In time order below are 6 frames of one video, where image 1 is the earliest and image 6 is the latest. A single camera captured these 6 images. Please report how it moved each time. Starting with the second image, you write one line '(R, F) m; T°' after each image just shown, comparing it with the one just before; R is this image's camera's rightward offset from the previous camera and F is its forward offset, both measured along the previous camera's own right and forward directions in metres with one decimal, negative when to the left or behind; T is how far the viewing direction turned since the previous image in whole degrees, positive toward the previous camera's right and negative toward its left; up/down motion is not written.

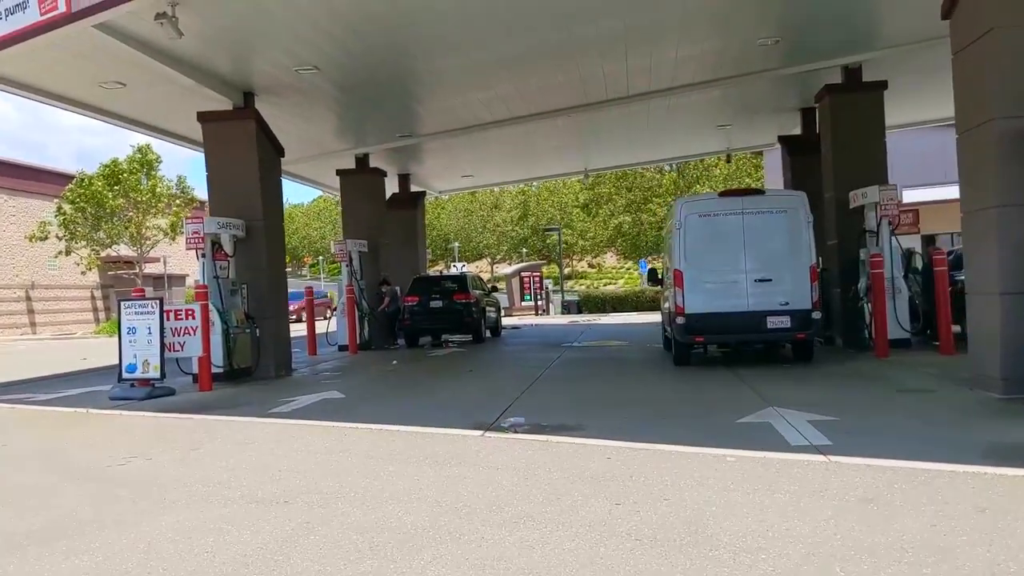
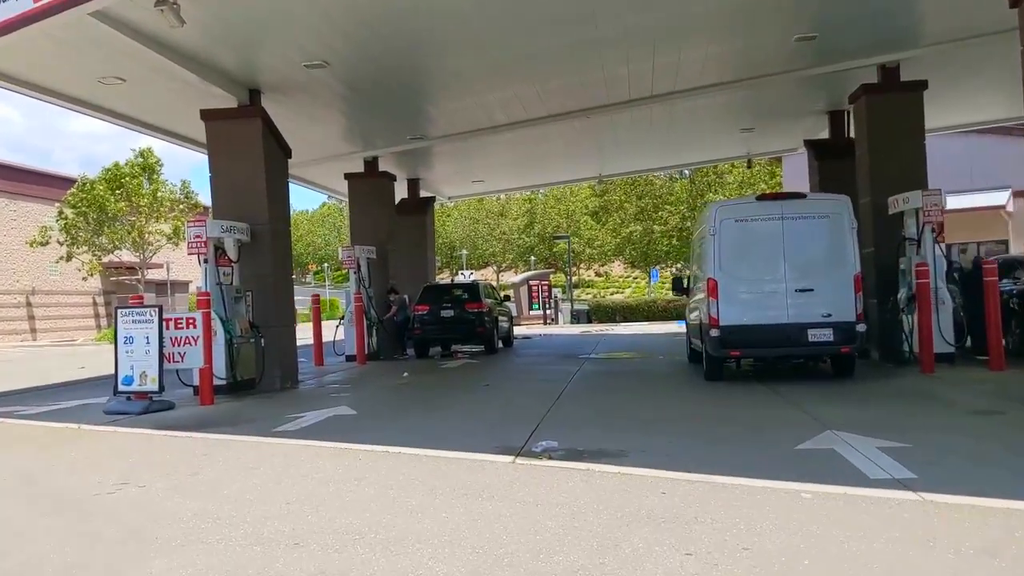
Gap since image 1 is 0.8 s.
(-0.2, +0.7) m; 0°
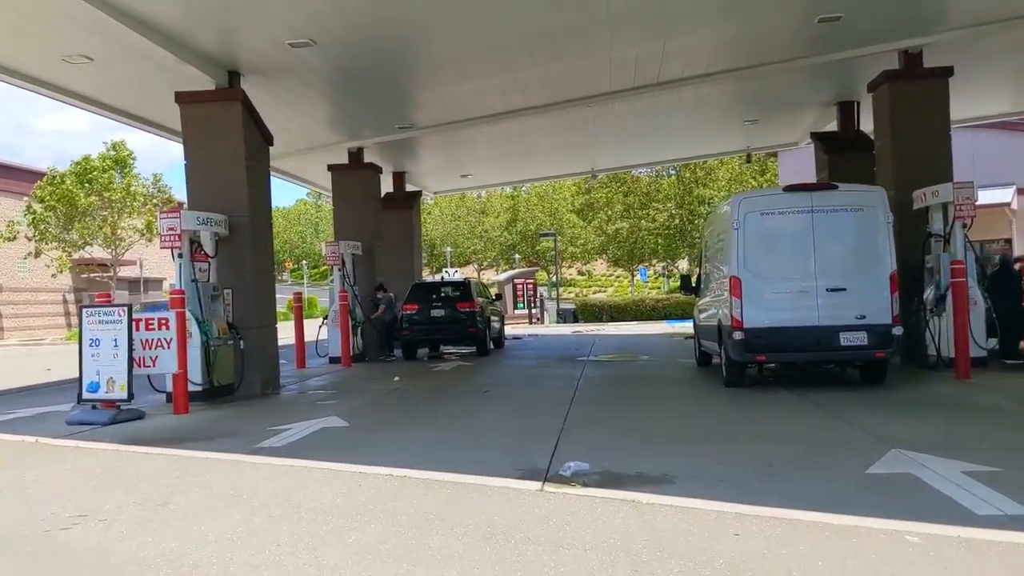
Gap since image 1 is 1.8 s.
(-0.3, +0.9) m; +1°
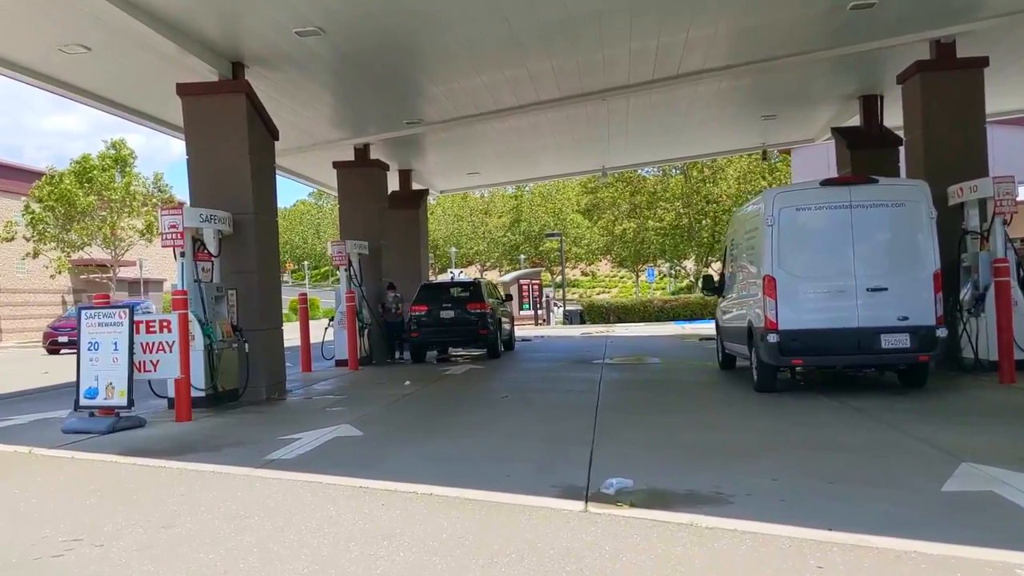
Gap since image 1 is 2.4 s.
(-0.2, +0.5) m; 0°
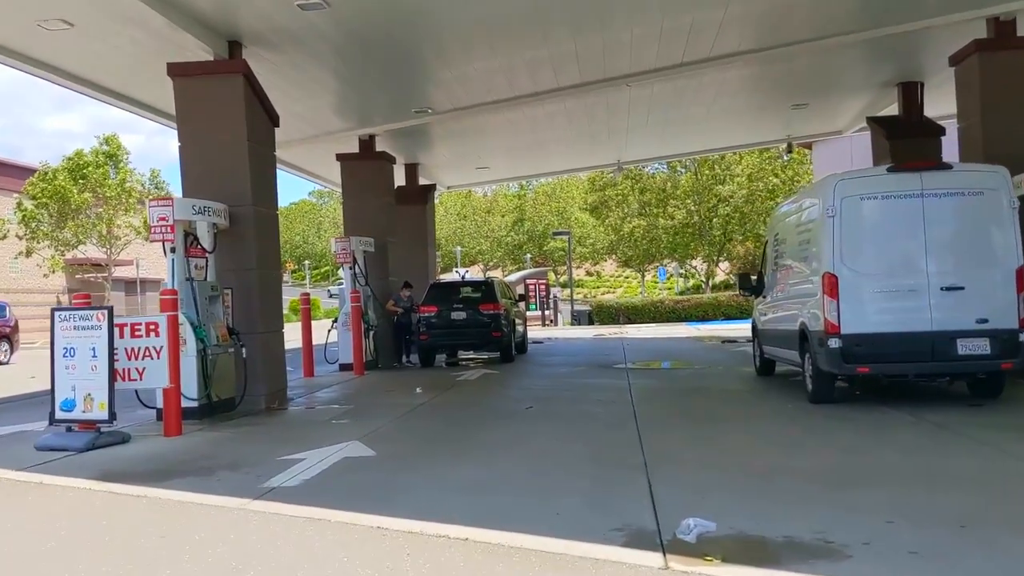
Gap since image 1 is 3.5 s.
(-0.2, +1.0) m; 0°
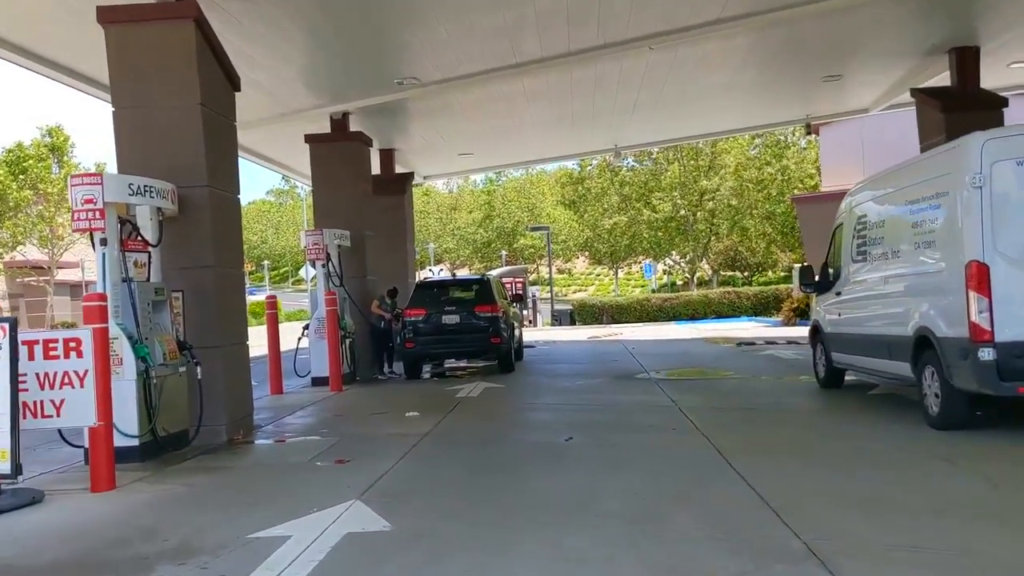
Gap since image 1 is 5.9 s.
(-0.5, +2.1) m; +2°
